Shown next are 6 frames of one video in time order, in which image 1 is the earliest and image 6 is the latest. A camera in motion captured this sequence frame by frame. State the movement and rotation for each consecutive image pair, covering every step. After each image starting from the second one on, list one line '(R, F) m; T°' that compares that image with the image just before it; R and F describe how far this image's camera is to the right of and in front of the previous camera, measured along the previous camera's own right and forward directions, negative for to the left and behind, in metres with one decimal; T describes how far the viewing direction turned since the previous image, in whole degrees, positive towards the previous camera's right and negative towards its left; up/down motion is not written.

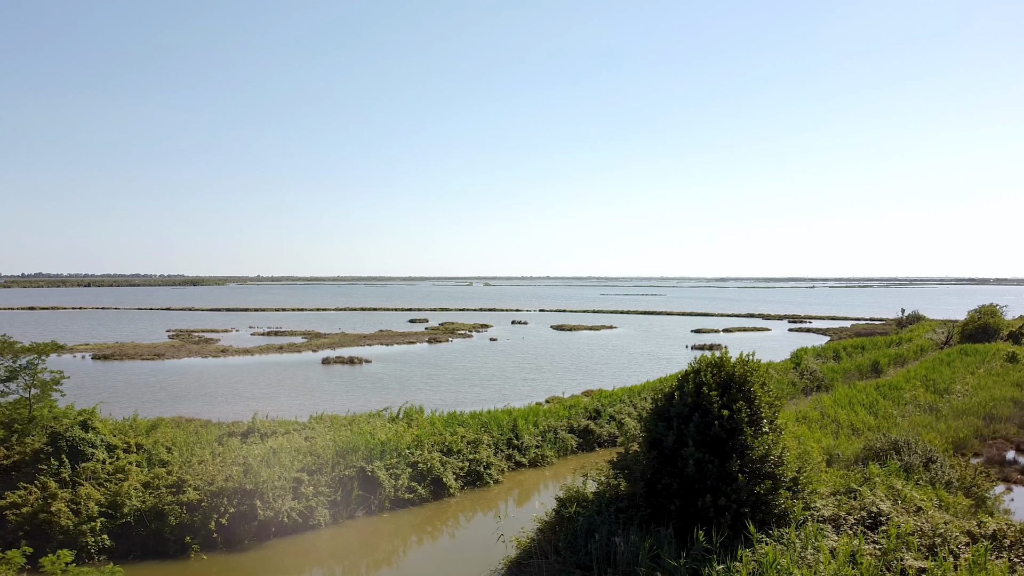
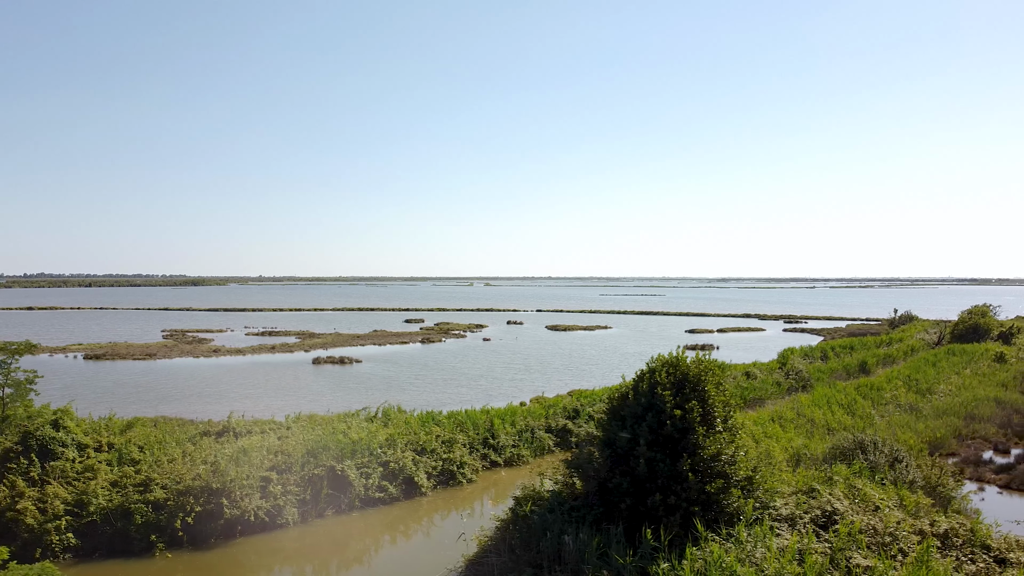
(+0.6, 0.0) m; 0°
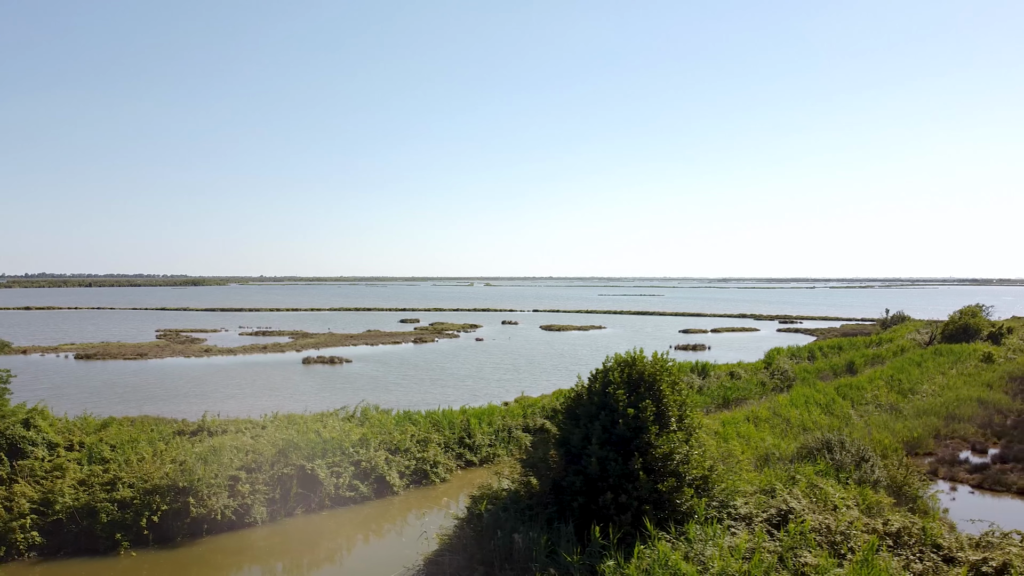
(+0.6, 0.0) m; 0°
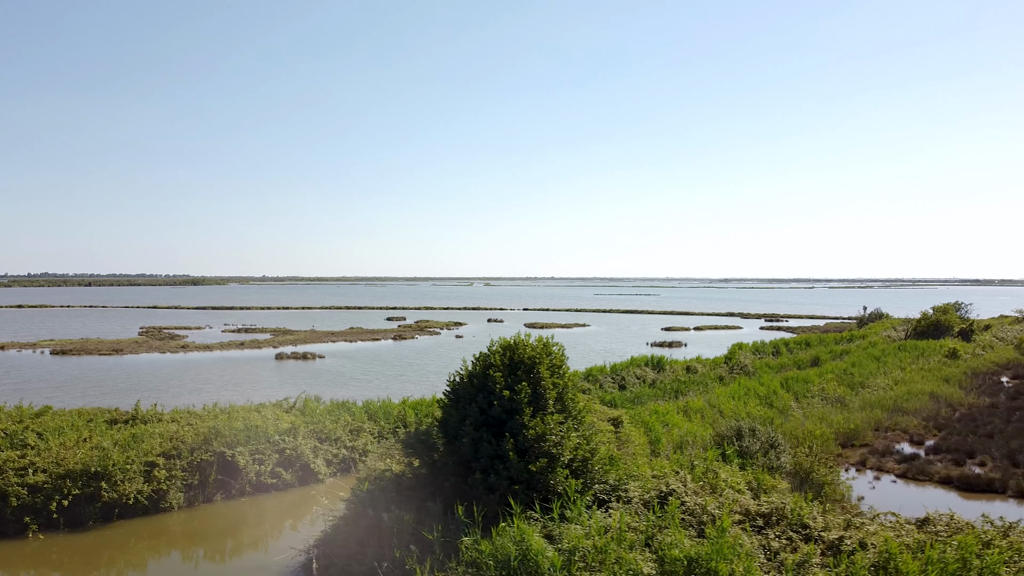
(+1.6, -0.1) m; 0°
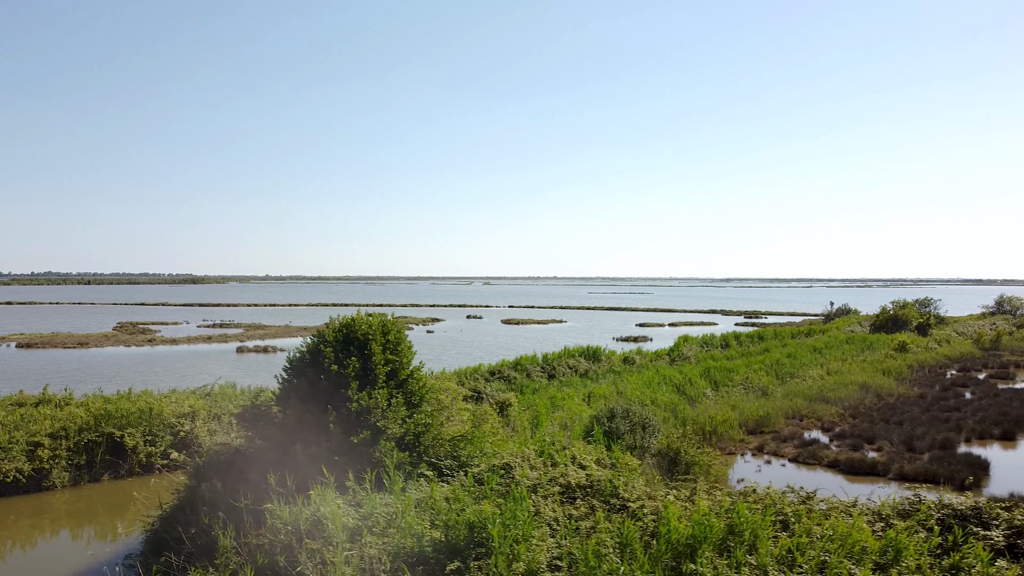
(+2.4, -0.2) m; 0°
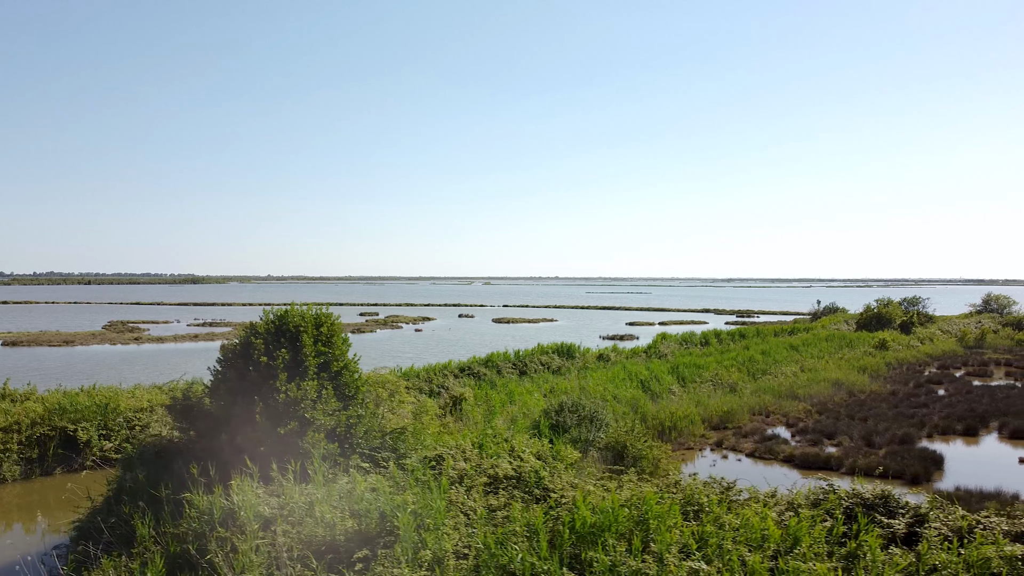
(+1.0, 0.0) m; 0°
